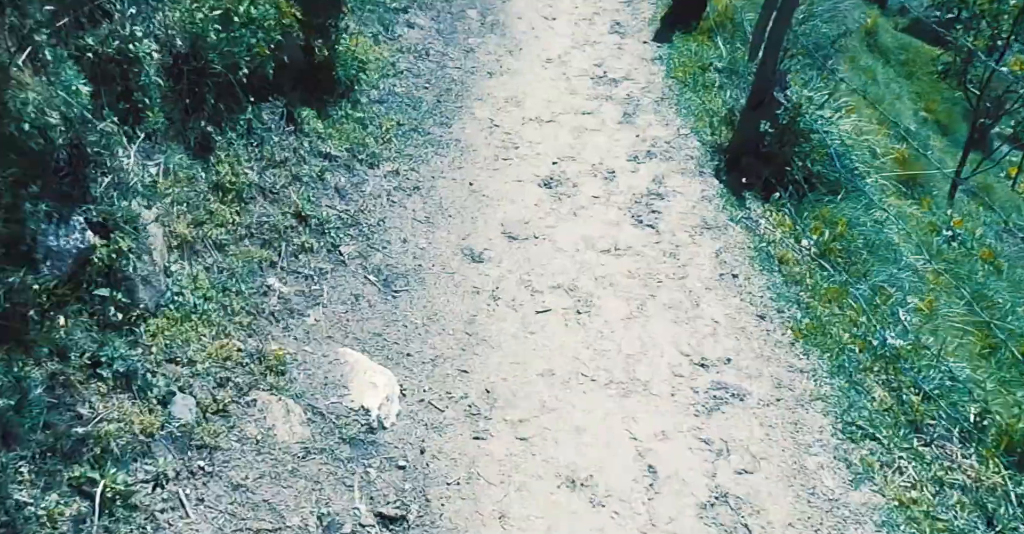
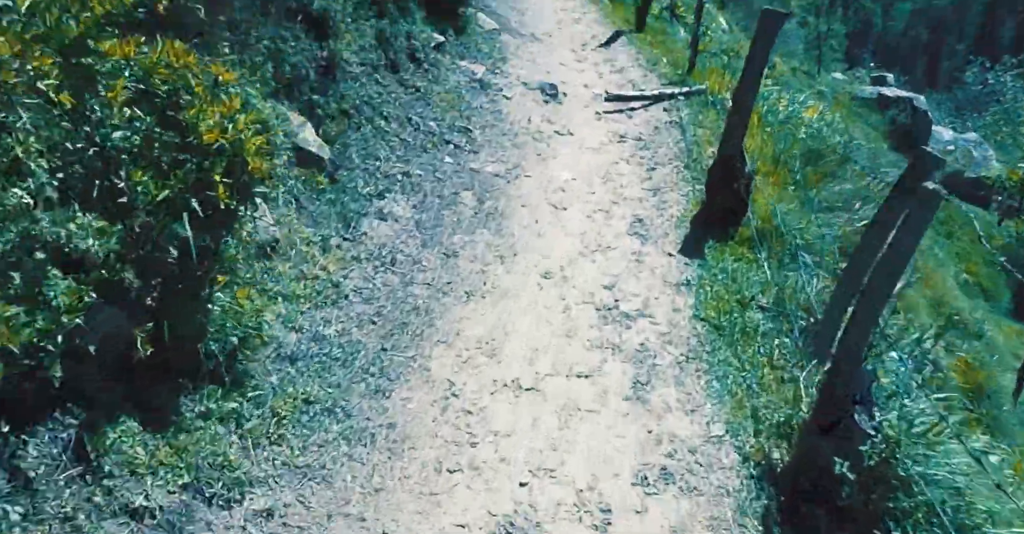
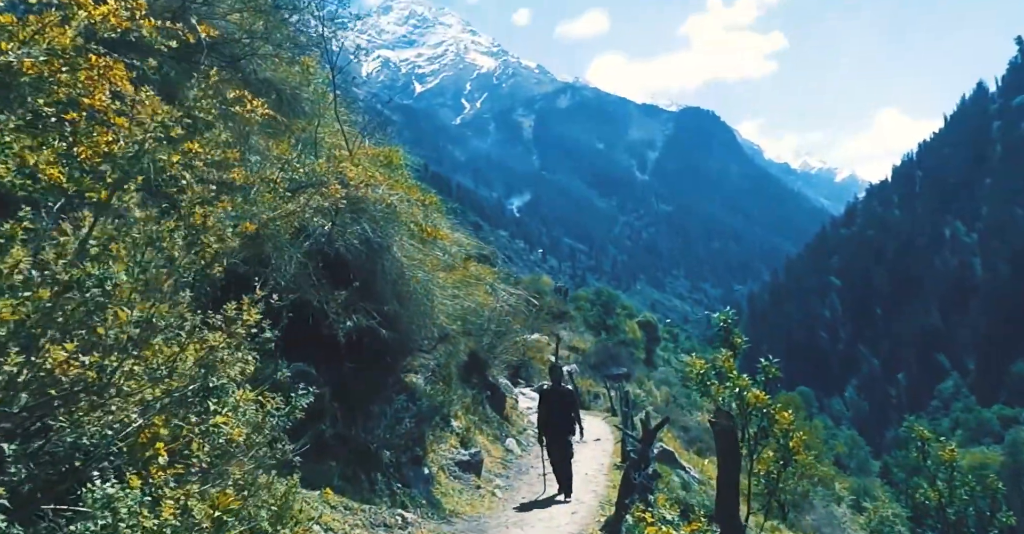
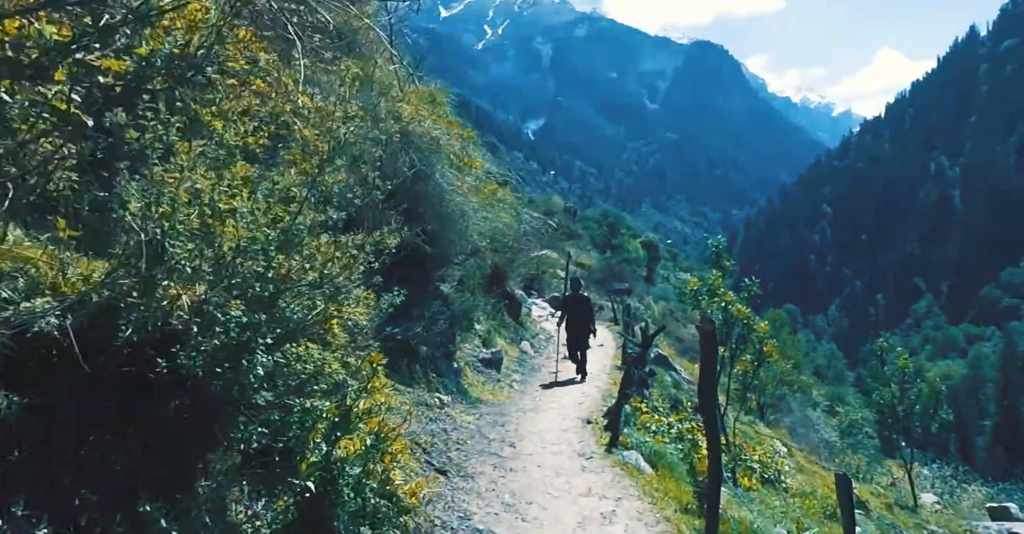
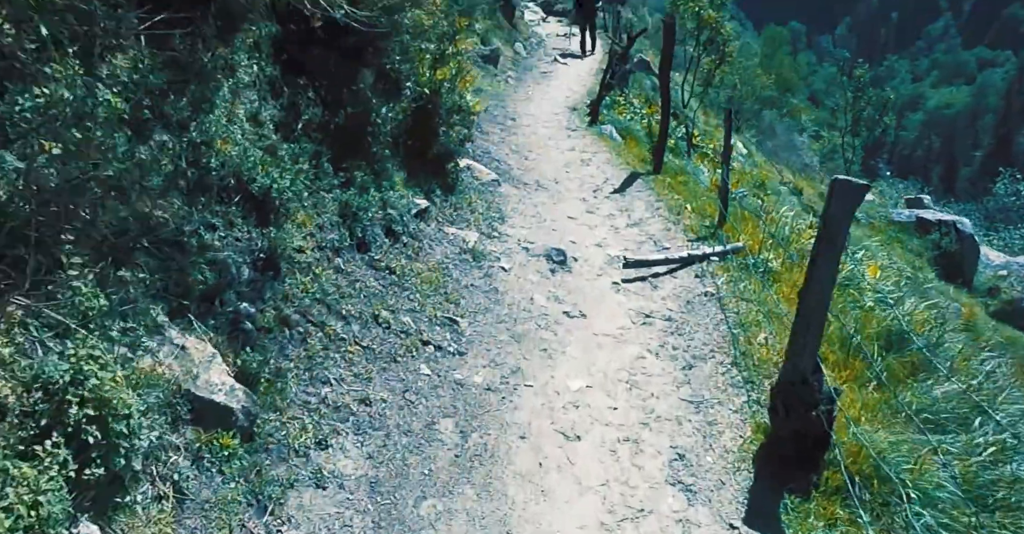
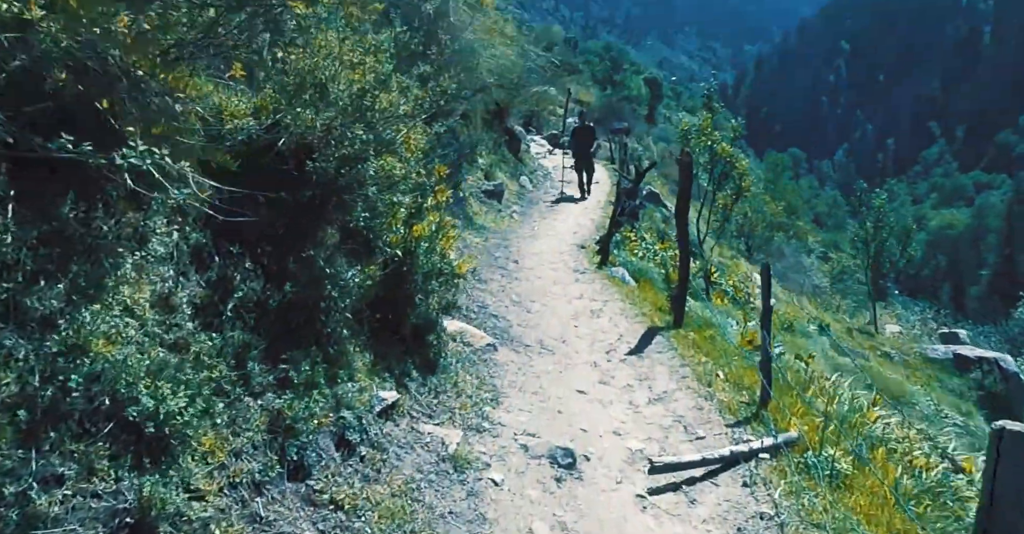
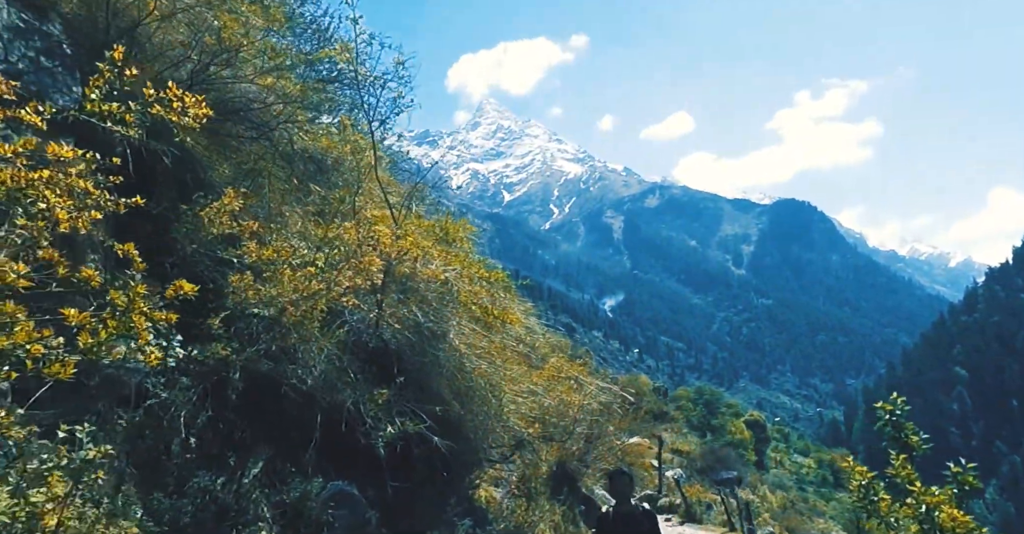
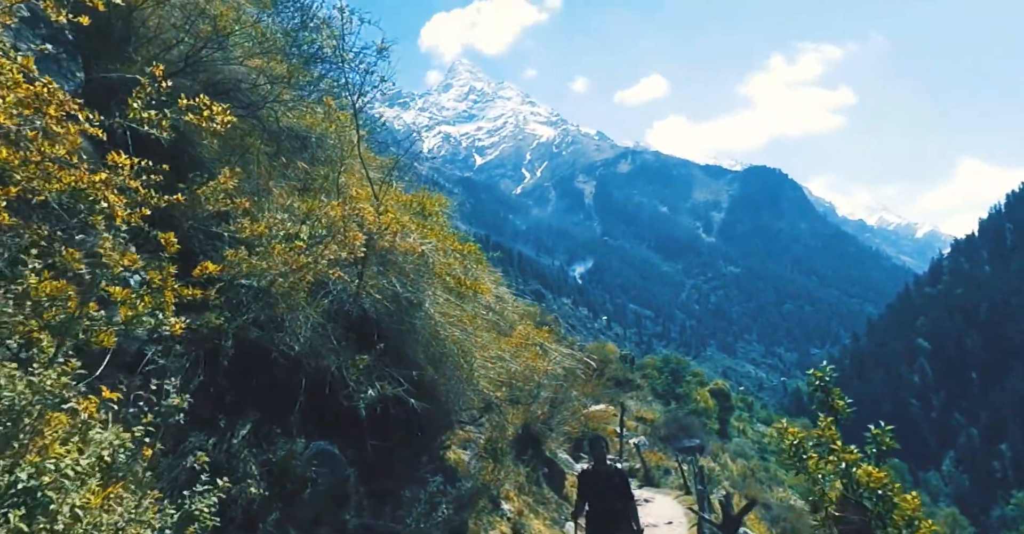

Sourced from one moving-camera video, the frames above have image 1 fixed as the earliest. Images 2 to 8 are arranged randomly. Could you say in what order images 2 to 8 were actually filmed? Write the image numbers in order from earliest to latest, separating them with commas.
2, 5, 6, 4, 3, 8, 7
